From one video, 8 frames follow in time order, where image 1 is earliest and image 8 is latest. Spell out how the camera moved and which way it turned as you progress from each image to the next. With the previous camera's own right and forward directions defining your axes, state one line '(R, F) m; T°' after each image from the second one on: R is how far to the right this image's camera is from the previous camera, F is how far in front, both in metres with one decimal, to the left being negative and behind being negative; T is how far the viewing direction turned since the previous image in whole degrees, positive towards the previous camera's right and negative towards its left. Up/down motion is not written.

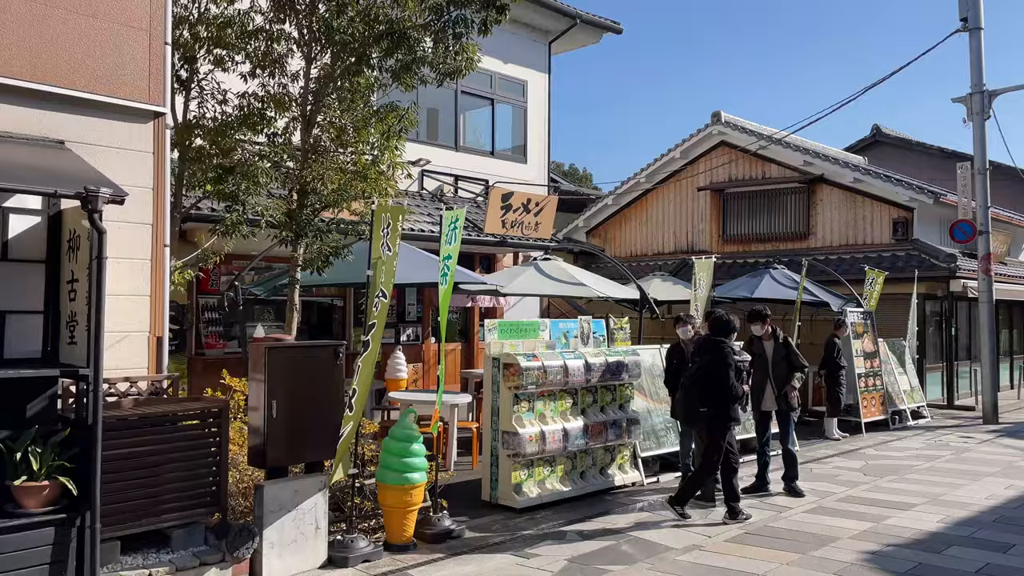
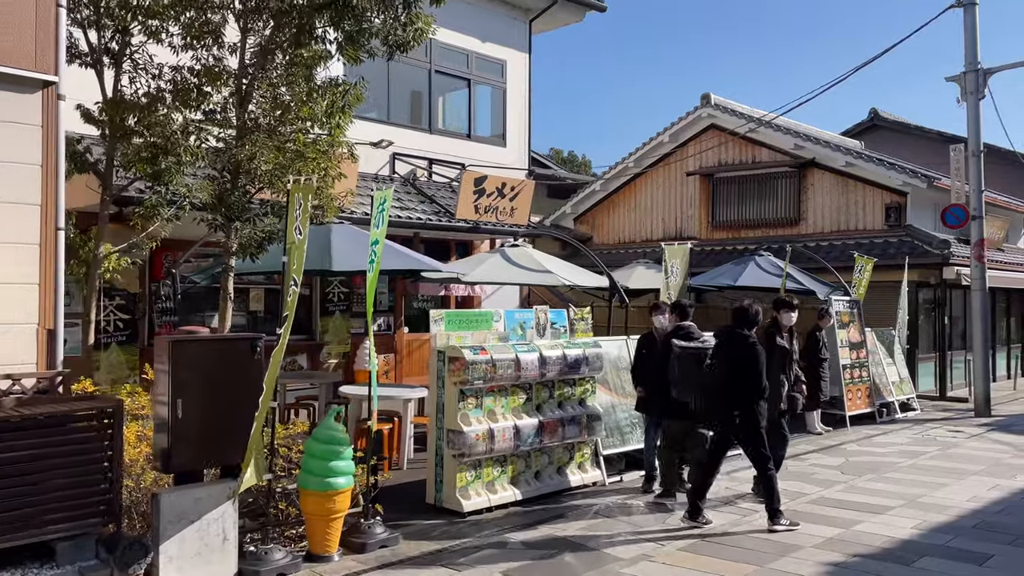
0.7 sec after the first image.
(+0.4, +0.5) m; 0°
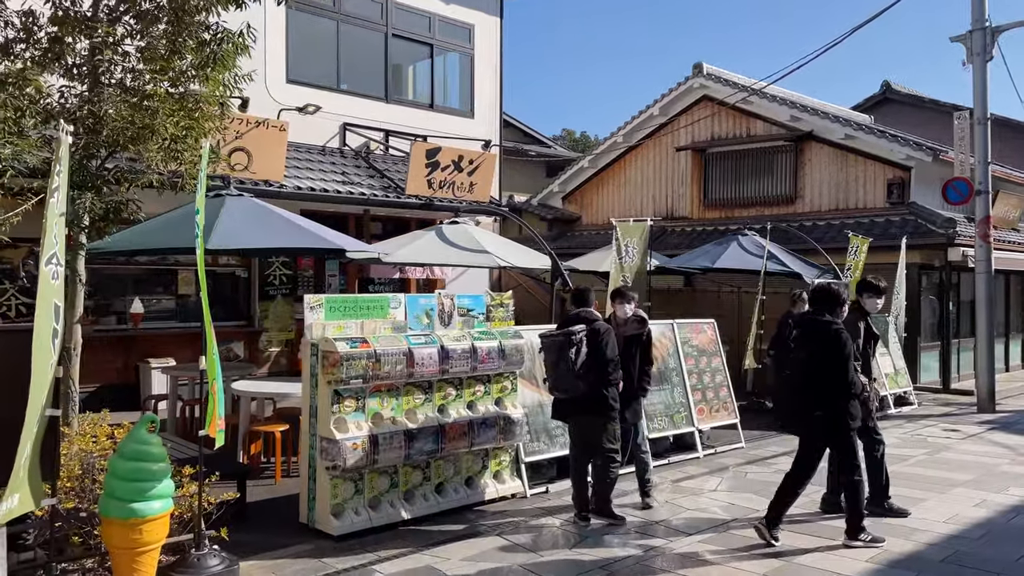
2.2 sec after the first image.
(+0.8, +1.0) m; -1°
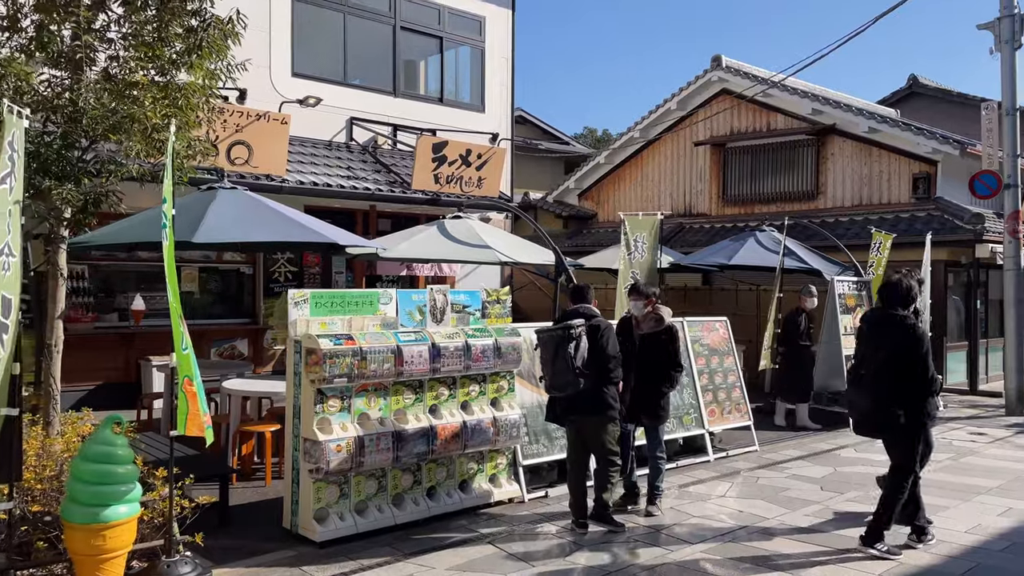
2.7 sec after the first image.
(+0.2, +0.3) m; -2°
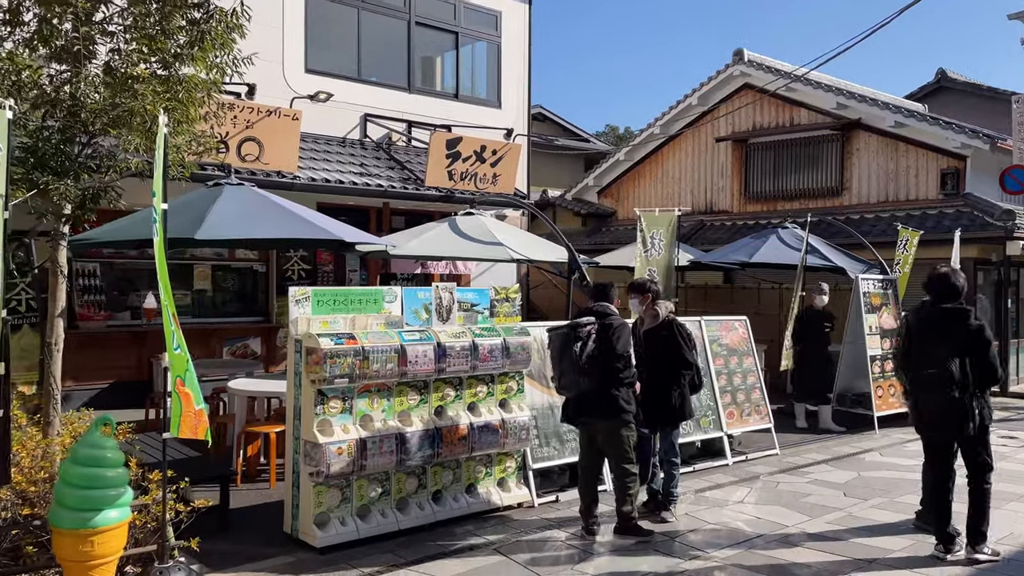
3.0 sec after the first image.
(+0.1, +0.2) m; -2°
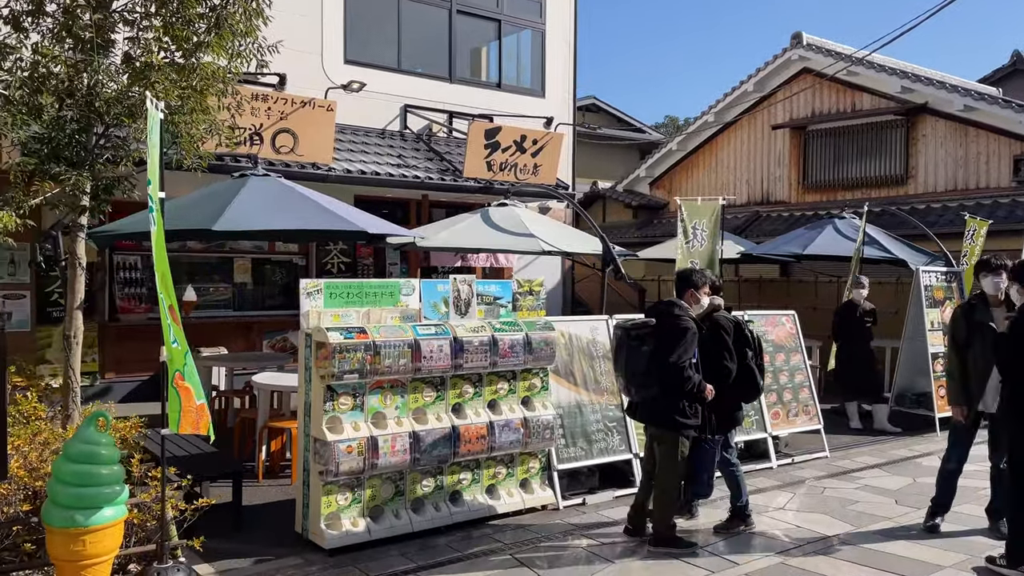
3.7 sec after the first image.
(+0.2, +0.3) m; -4°
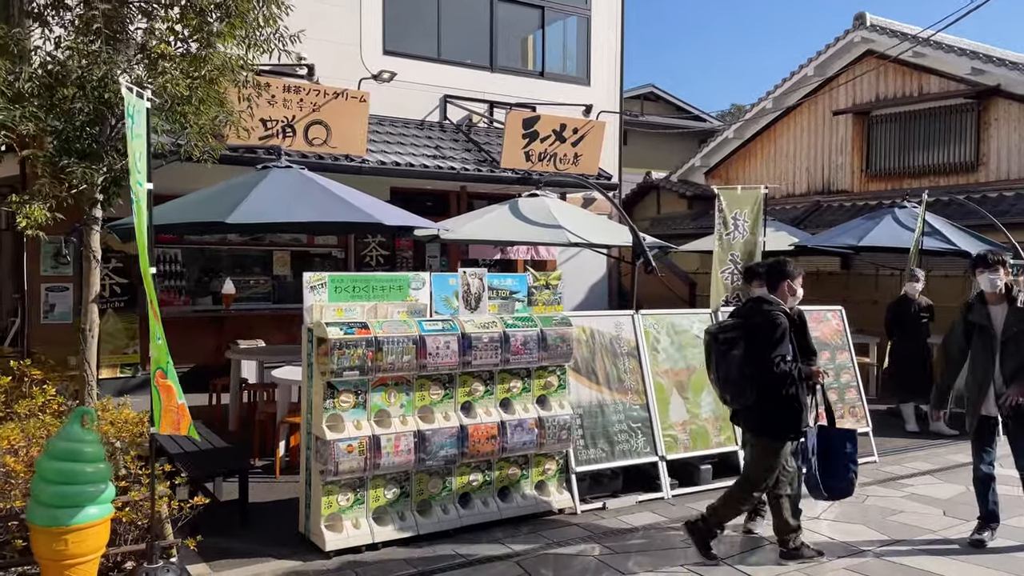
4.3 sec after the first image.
(+0.3, +0.2) m; -5°
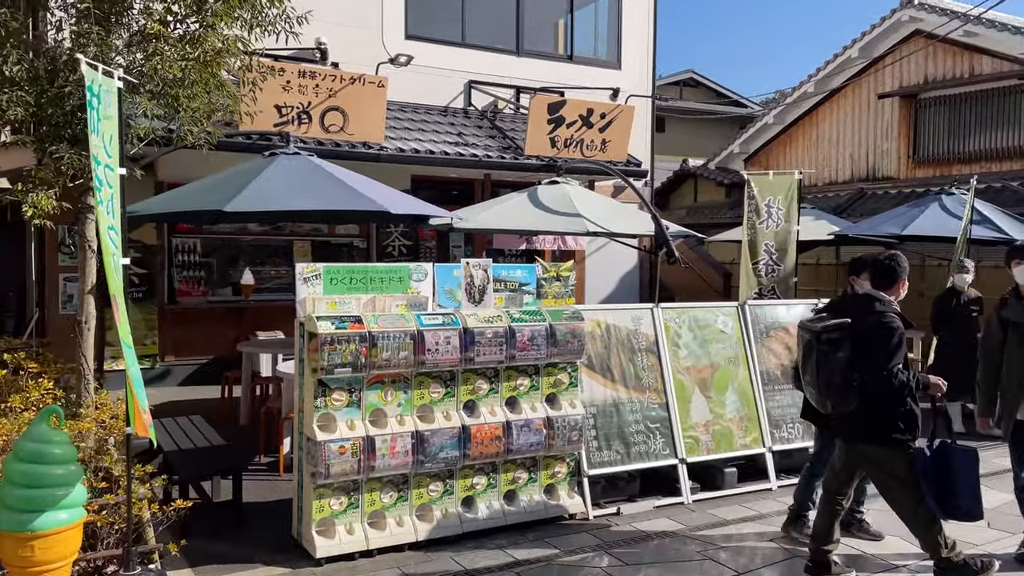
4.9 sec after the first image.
(+0.2, +0.3) m; -3°
